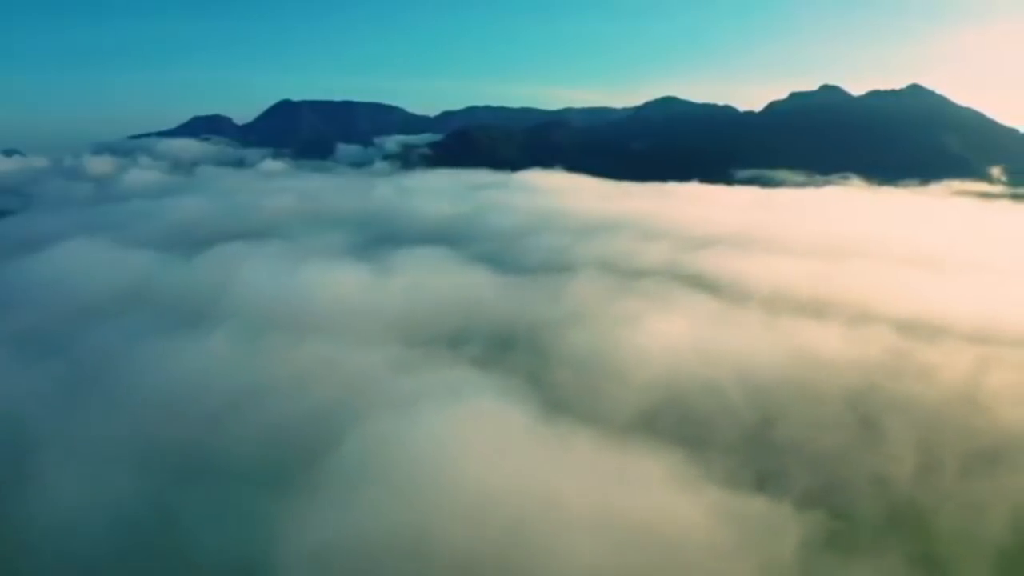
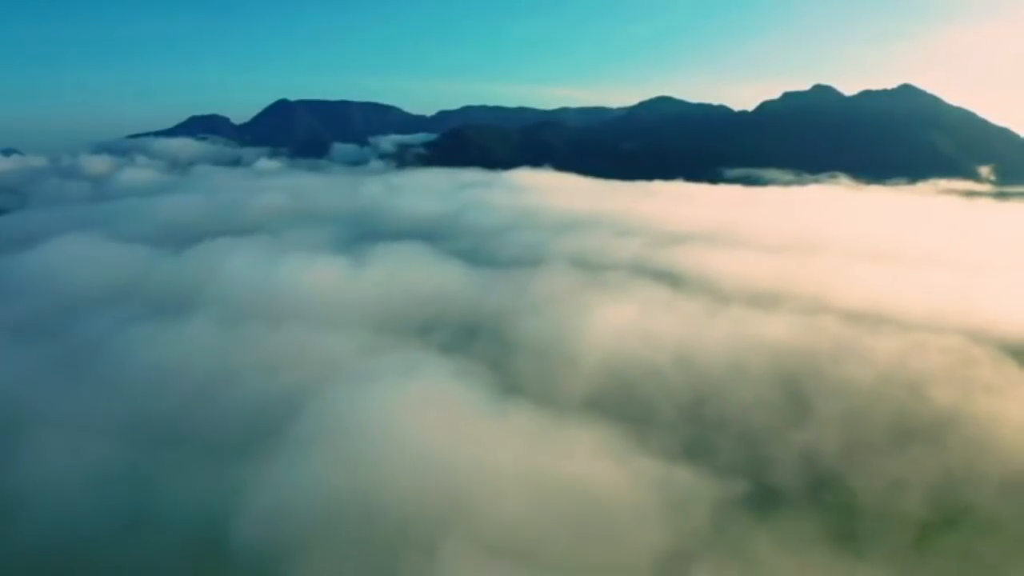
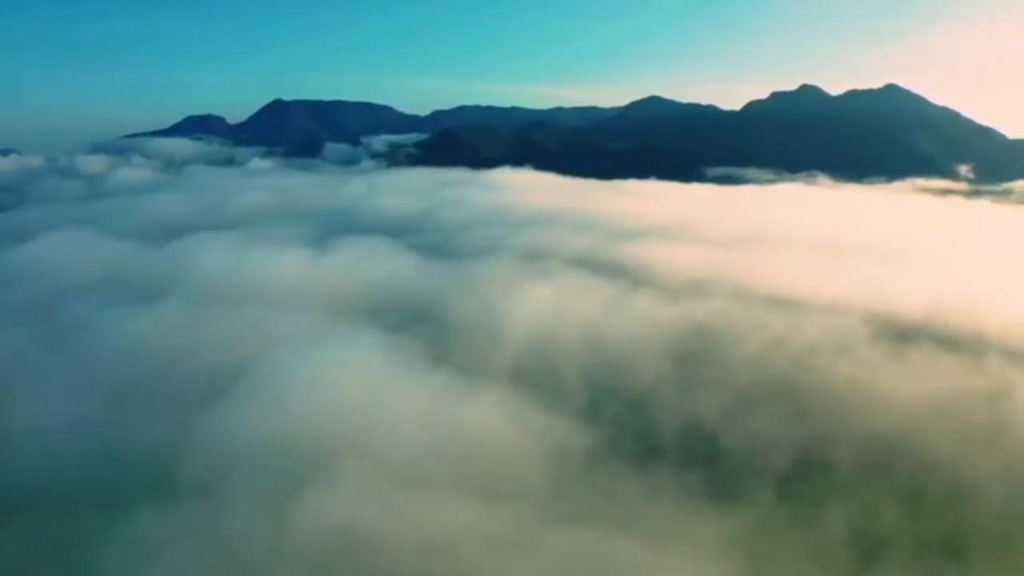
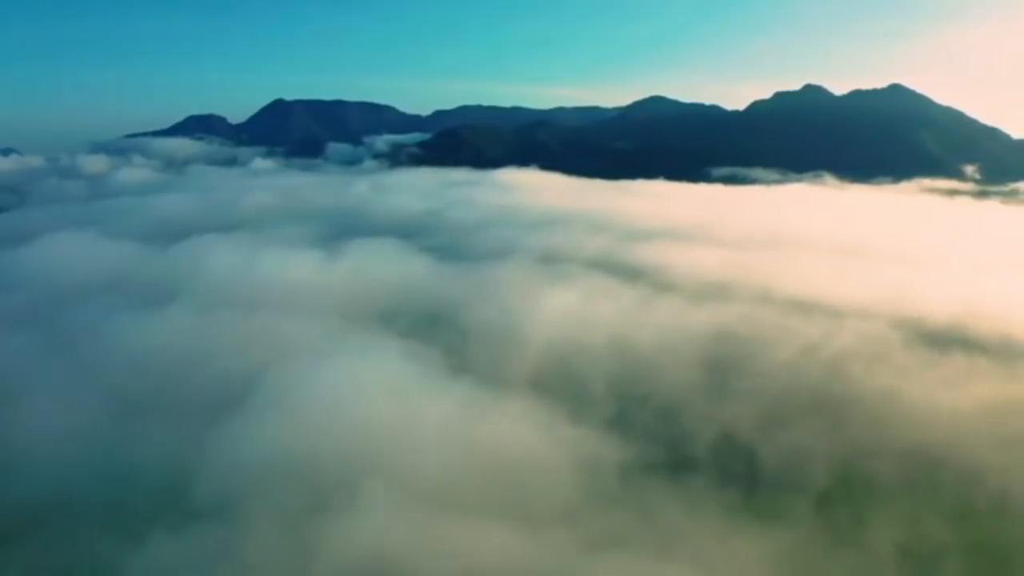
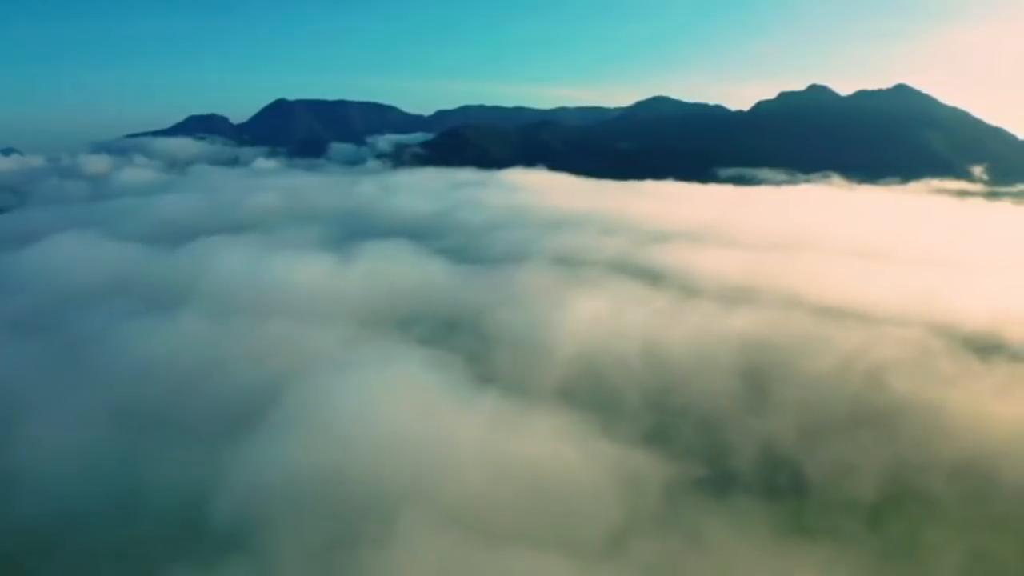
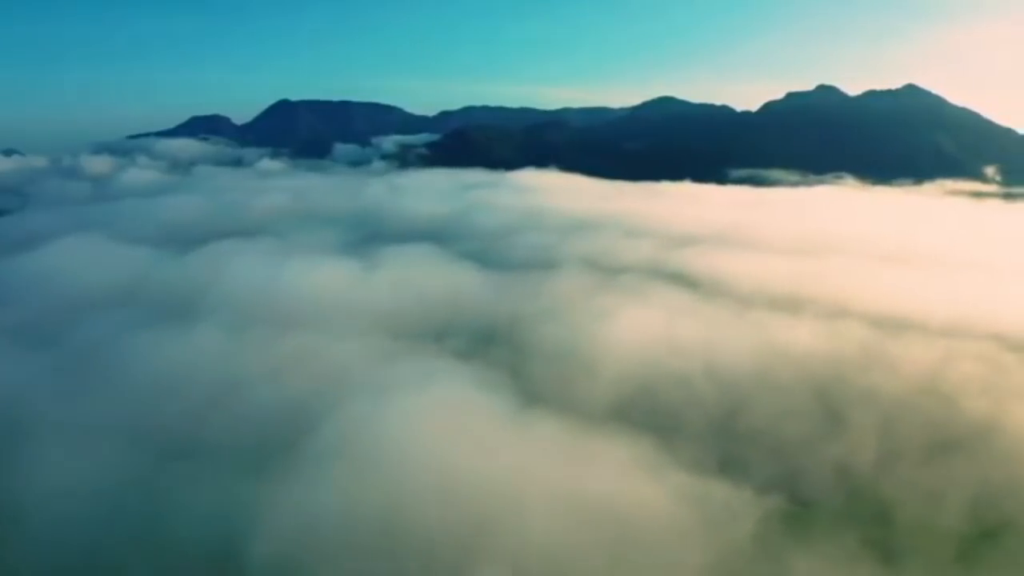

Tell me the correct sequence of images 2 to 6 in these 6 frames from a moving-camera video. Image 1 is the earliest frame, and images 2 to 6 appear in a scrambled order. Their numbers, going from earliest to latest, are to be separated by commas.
6, 2, 5, 4, 3
